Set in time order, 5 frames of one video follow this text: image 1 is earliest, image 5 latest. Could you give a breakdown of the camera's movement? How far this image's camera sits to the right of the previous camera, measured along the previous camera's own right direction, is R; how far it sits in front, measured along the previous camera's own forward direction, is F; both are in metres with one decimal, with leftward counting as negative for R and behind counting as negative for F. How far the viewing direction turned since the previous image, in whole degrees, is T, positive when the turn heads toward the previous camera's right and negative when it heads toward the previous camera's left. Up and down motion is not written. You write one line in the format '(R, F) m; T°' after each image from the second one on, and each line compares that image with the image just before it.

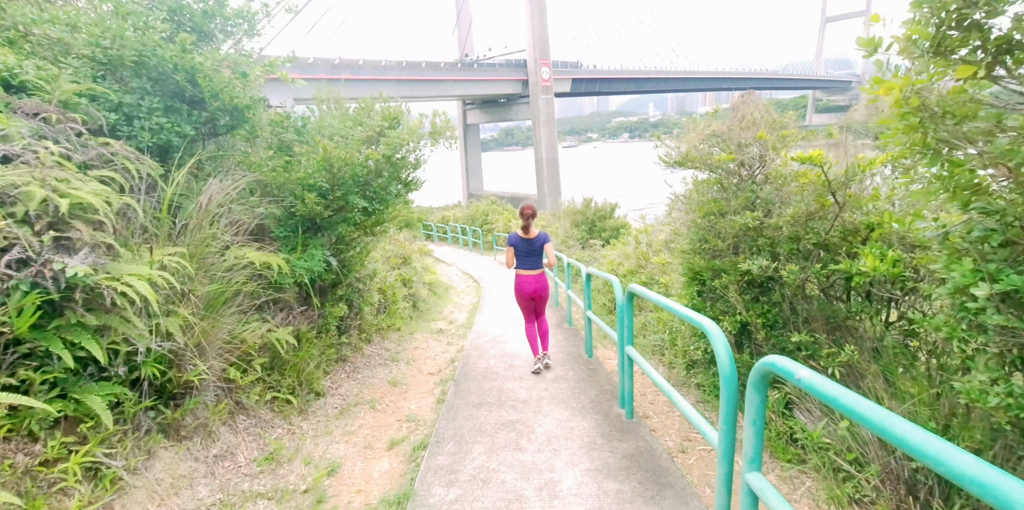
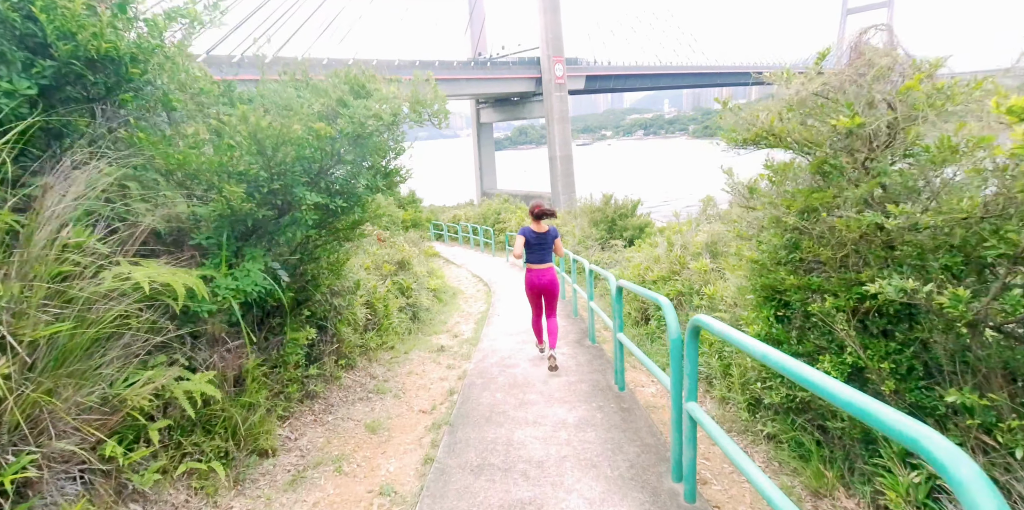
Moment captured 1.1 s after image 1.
(0.0, +1.1) m; -2°
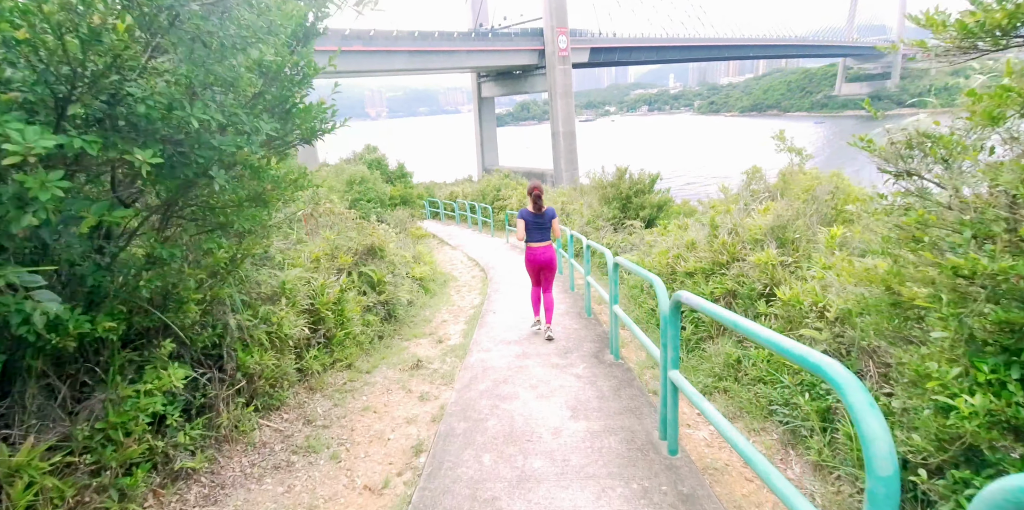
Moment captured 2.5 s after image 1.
(0.0, +1.6) m; 0°
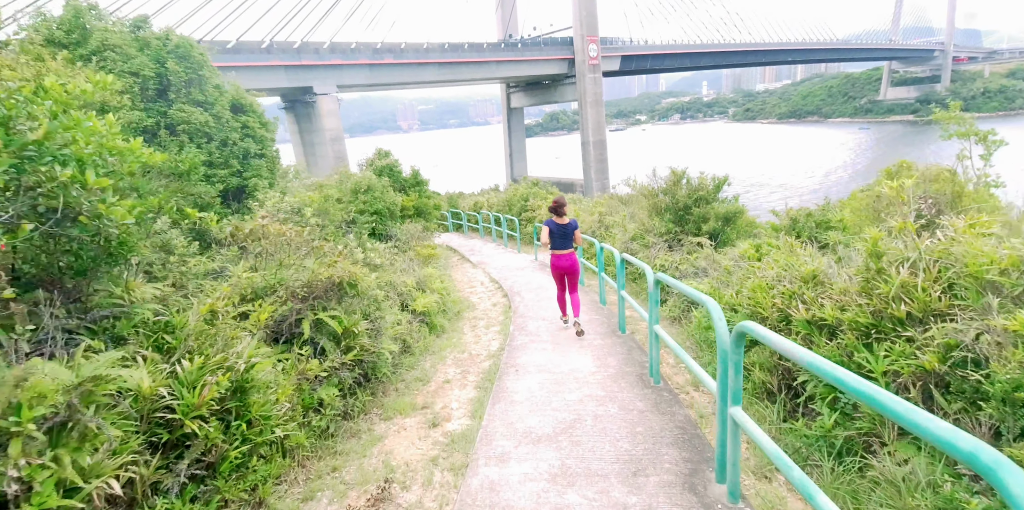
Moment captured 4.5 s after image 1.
(0.0, +2.1) m; -3°
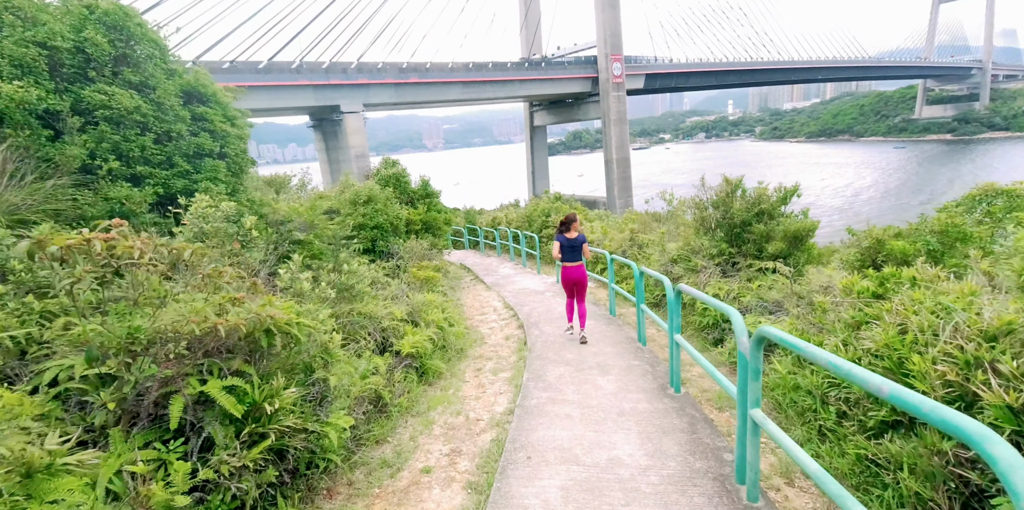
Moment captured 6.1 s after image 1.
(+0.1, +1.6) m; -2°
